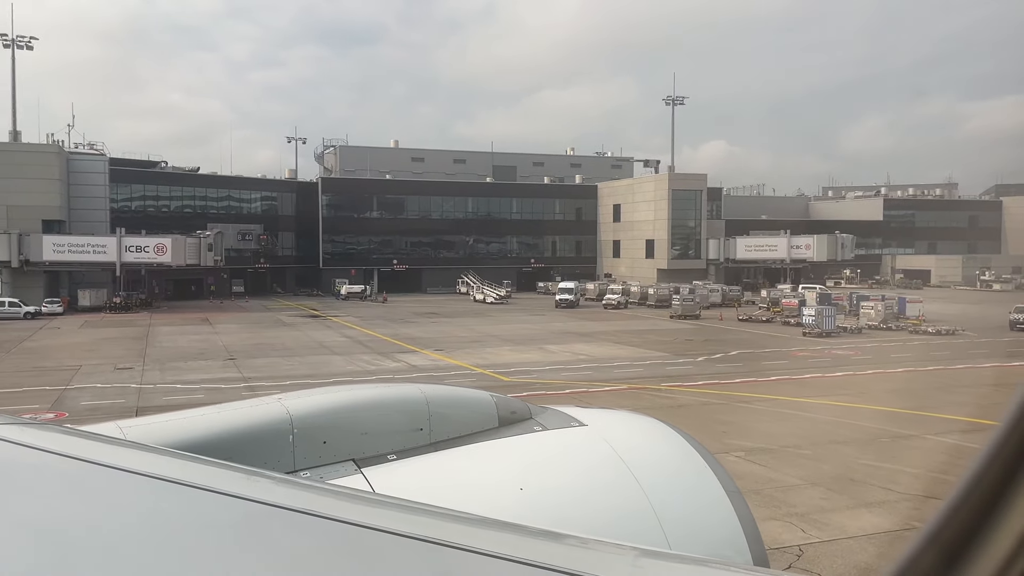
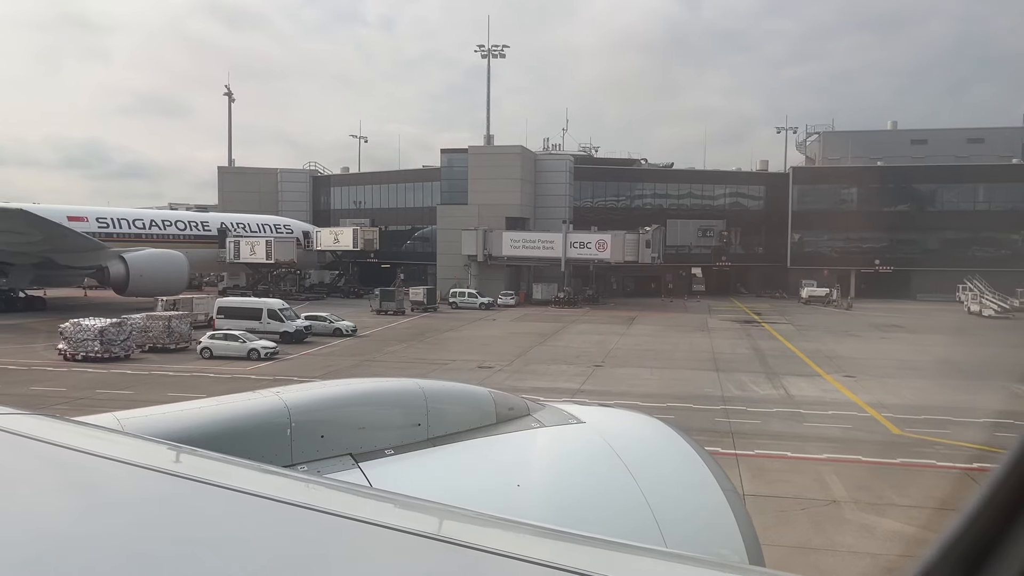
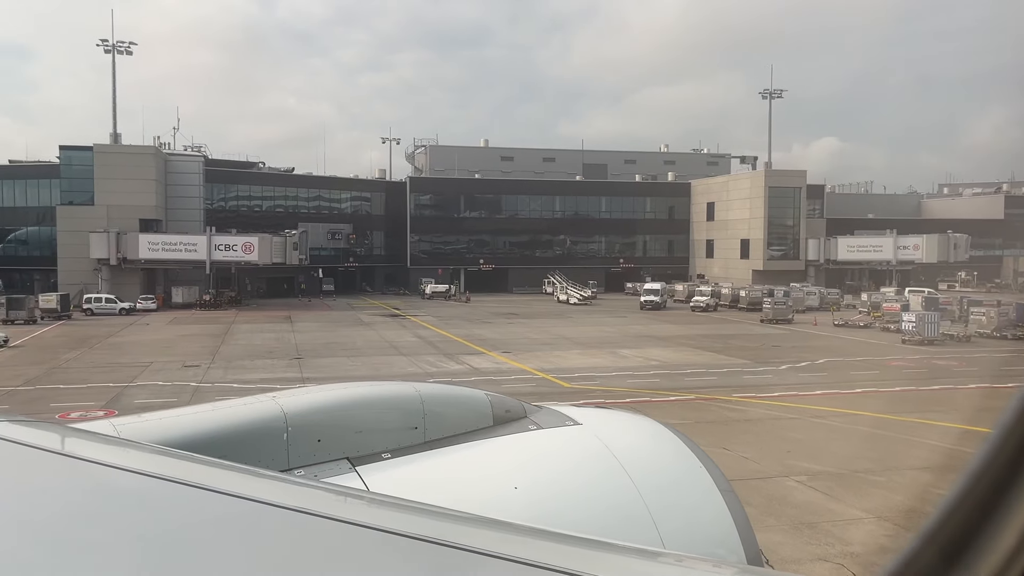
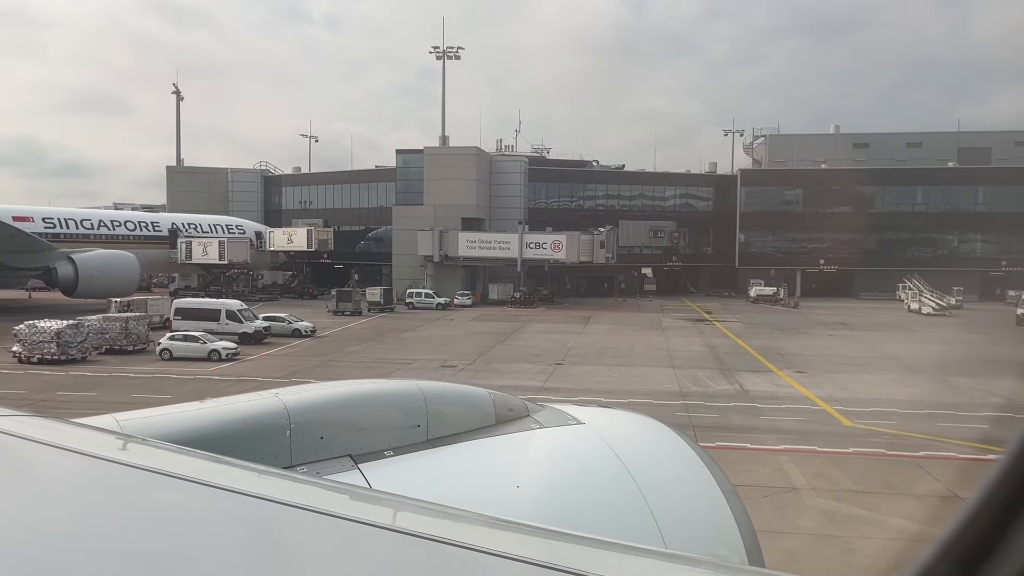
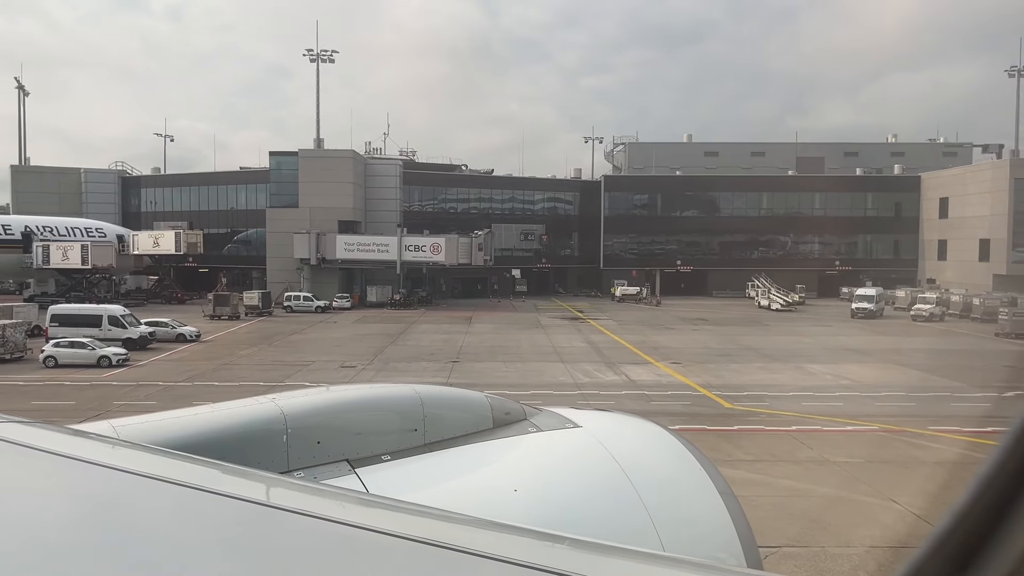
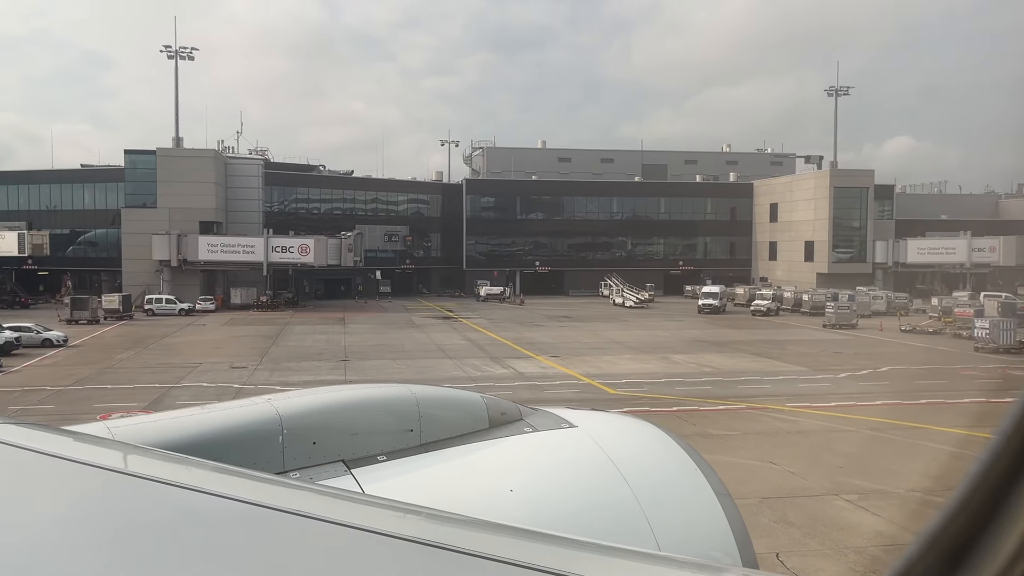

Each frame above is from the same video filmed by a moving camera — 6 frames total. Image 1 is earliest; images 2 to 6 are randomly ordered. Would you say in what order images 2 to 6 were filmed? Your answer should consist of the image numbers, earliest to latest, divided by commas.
3, 6, 5, 4, 2
